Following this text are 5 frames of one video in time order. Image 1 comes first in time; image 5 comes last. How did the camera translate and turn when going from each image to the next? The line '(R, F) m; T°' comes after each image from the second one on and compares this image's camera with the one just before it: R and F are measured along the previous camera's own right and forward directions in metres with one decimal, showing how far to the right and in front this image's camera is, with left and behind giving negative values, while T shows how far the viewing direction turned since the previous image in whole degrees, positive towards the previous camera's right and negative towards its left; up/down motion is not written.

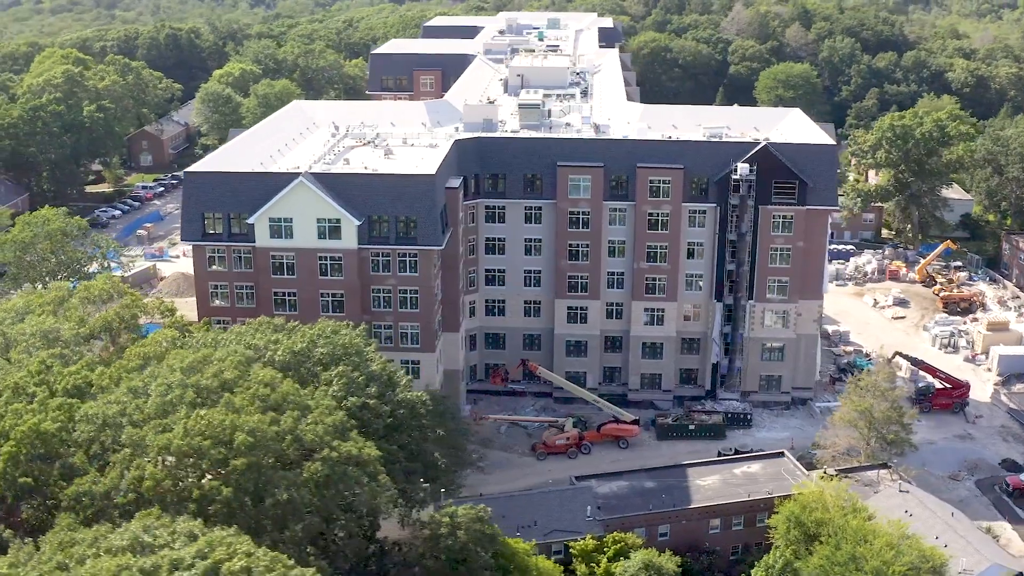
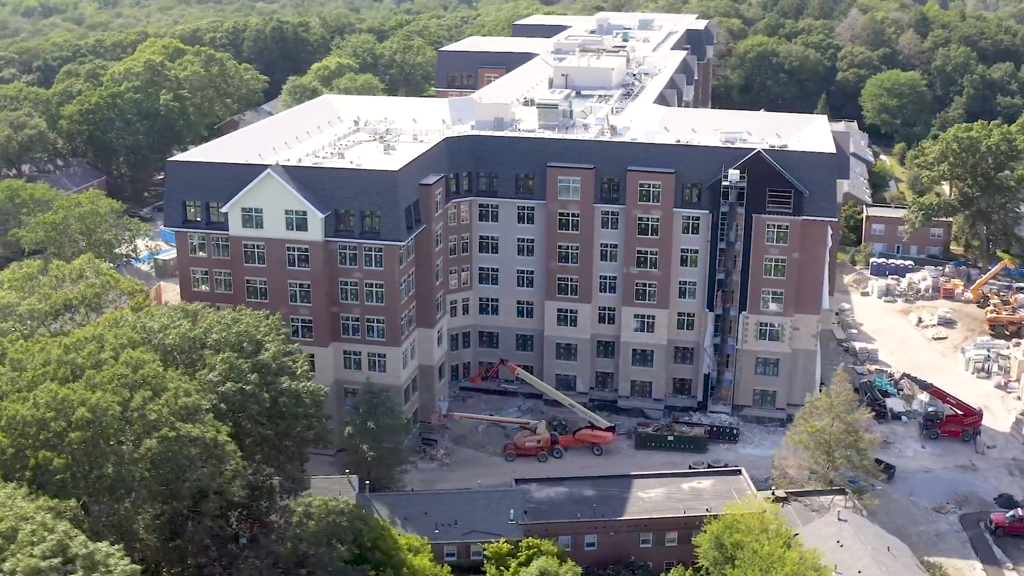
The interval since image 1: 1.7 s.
(+11.7, +1.1) m; -8°
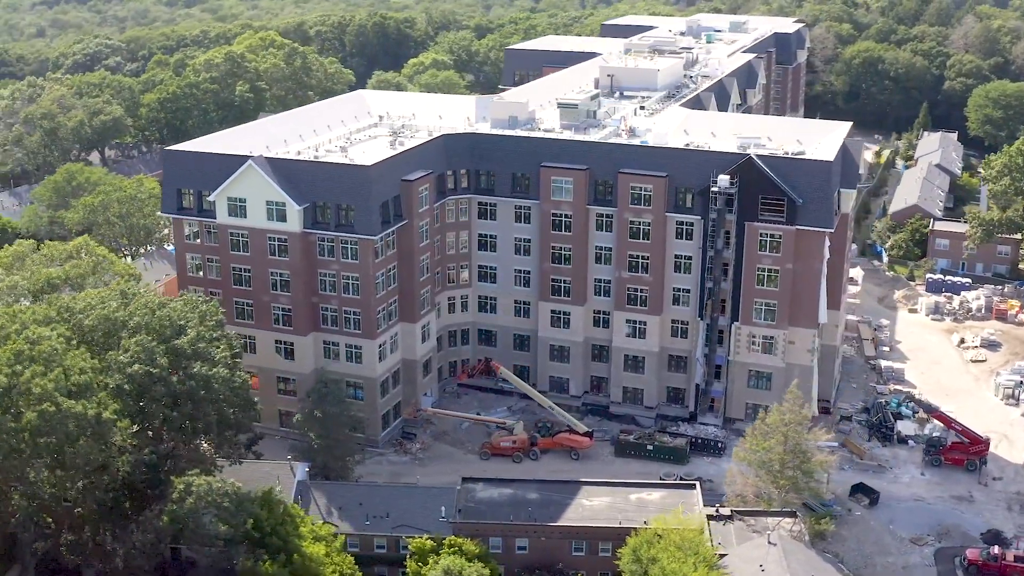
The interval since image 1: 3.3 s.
(+10.9, +1.0) m; -8°
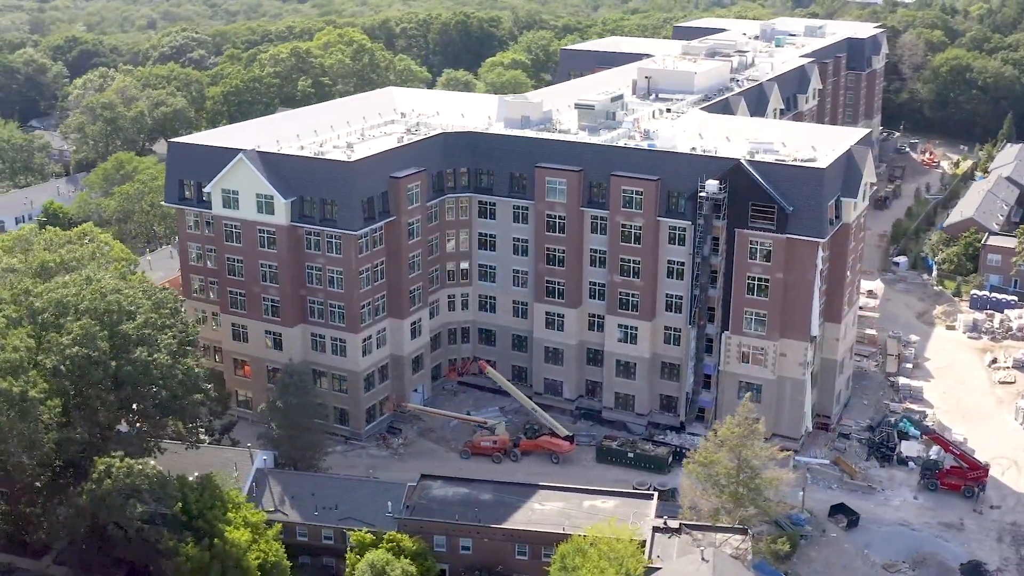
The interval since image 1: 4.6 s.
(+8.8, +0.8) m; -6°
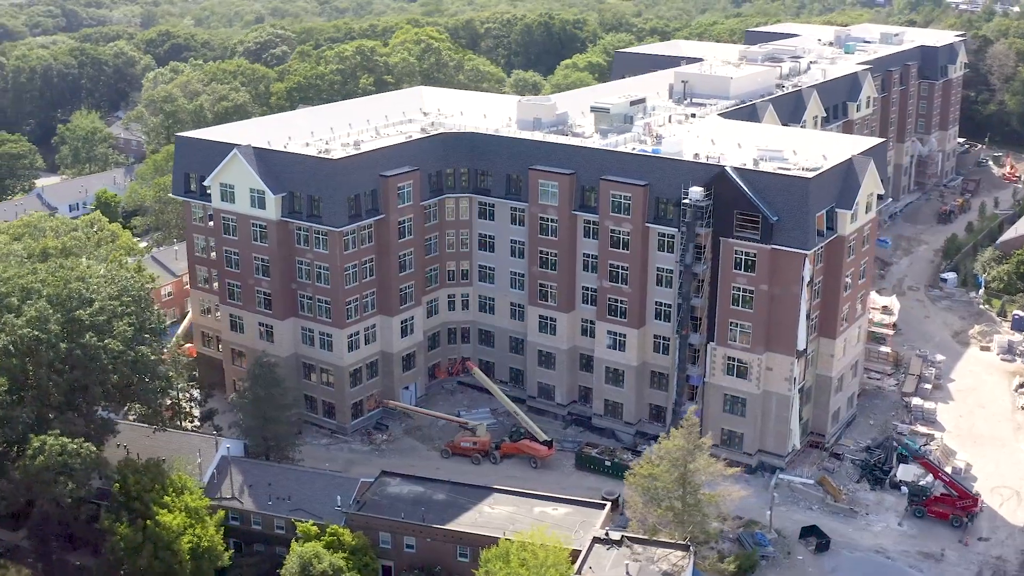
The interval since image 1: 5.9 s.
(+8.8, +0.7) m; -6°
